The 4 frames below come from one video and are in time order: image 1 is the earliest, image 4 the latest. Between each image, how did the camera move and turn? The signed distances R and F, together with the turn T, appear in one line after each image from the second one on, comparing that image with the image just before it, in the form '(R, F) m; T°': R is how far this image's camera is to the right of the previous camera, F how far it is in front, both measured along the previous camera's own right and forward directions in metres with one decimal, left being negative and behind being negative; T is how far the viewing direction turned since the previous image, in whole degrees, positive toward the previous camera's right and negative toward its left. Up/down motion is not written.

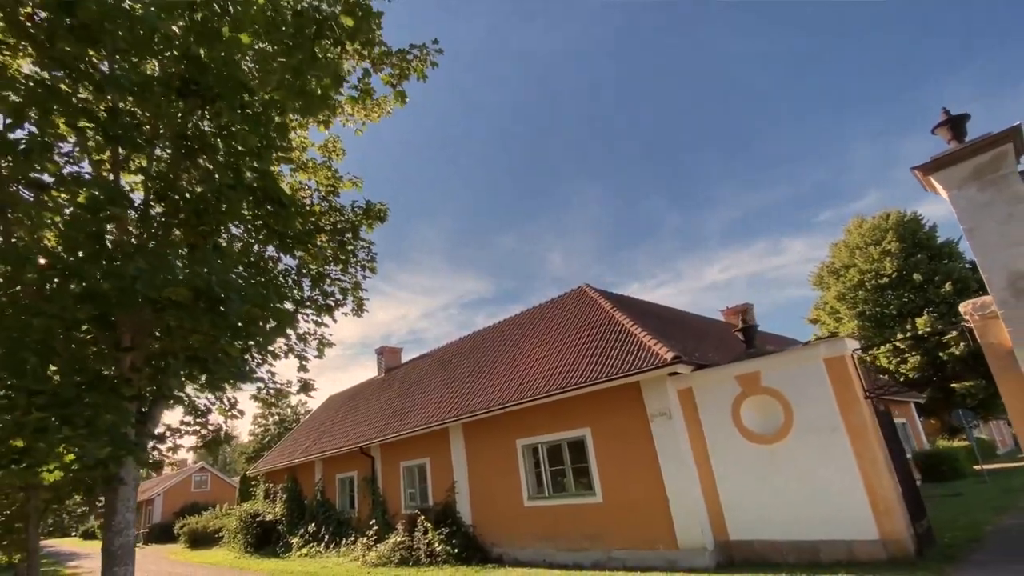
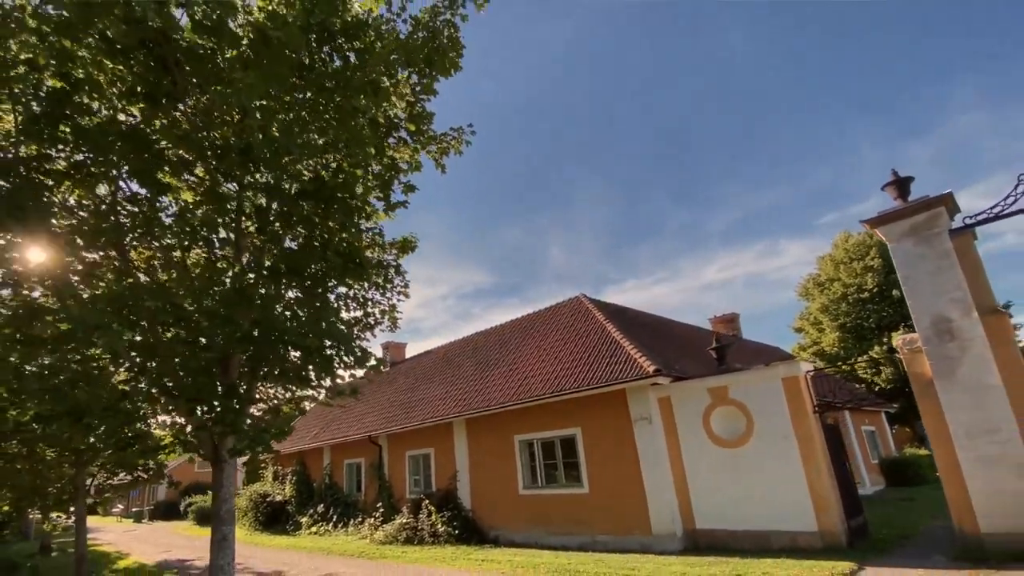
(-0.2, -1.3) m; +1°
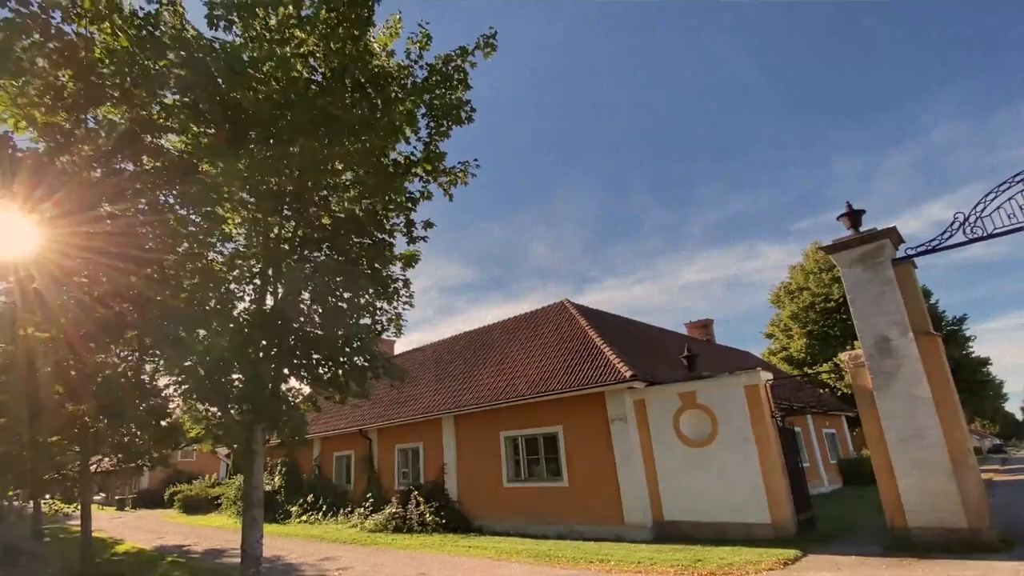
(-0.2, -0.9) m; +2°
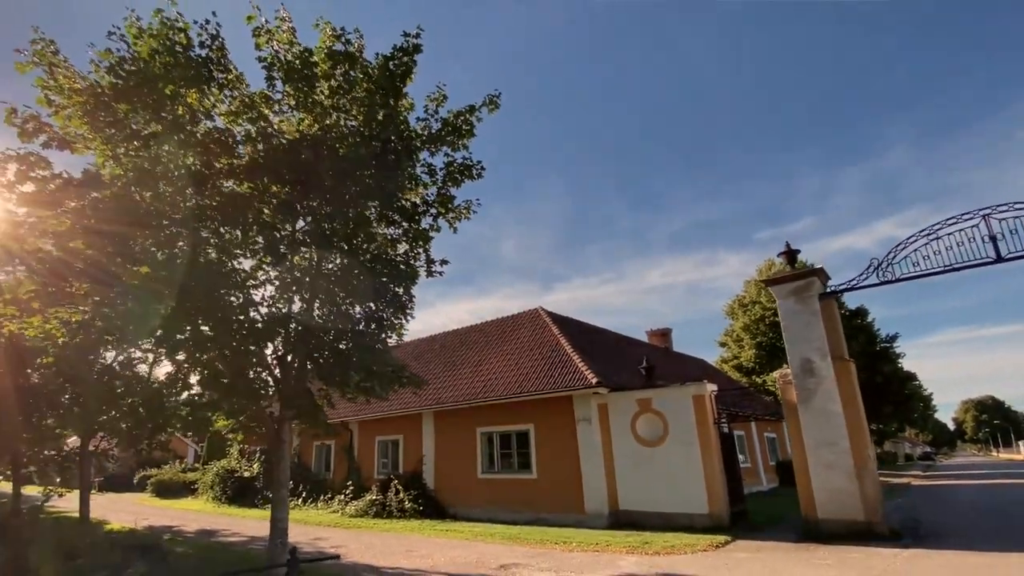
(-0.4, -1.3) m; +4°
